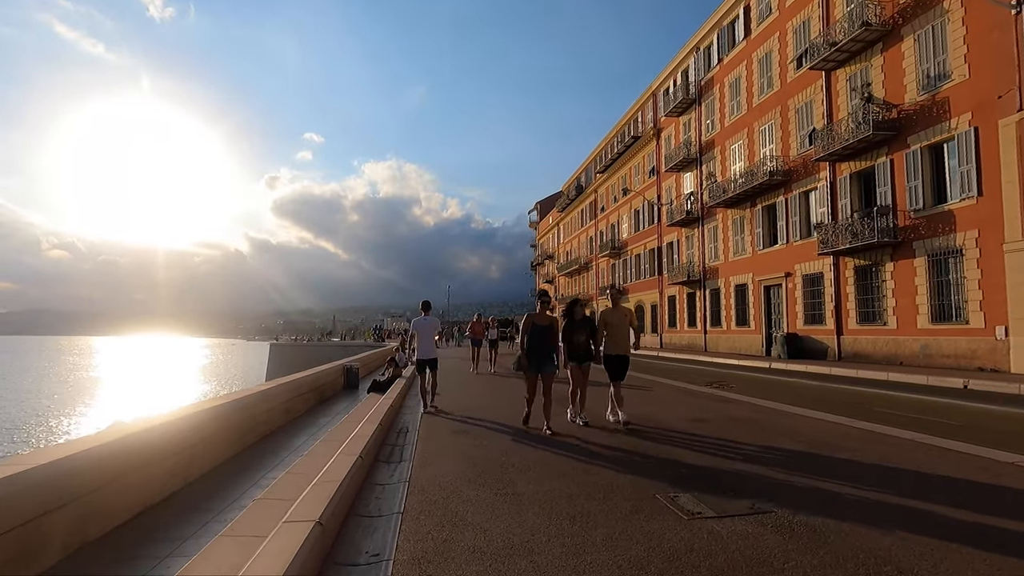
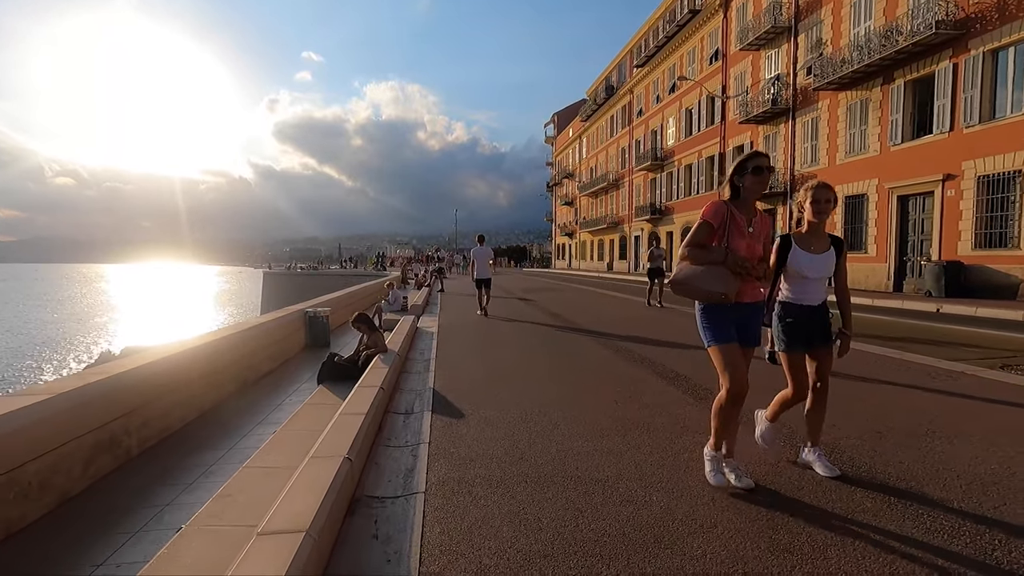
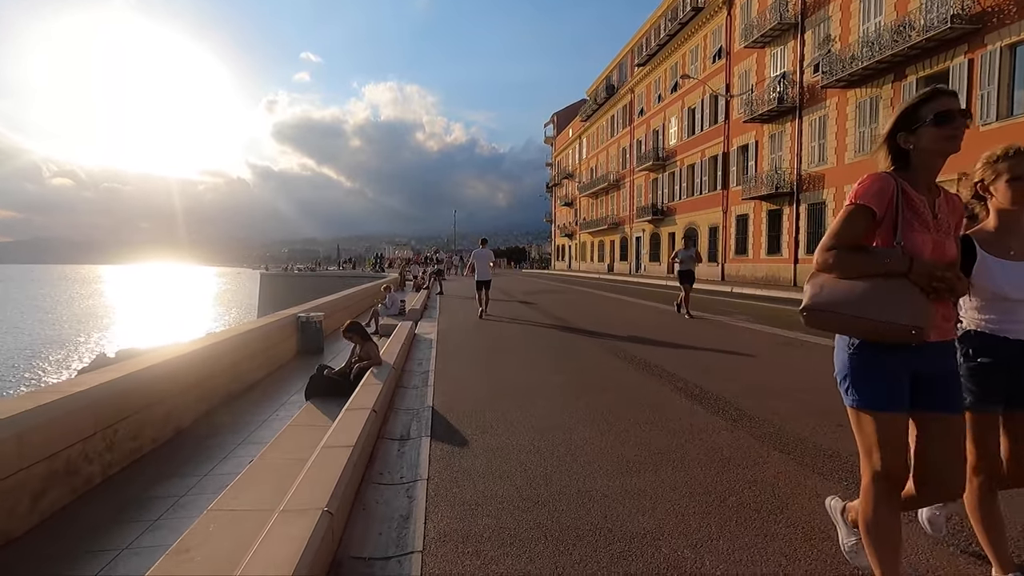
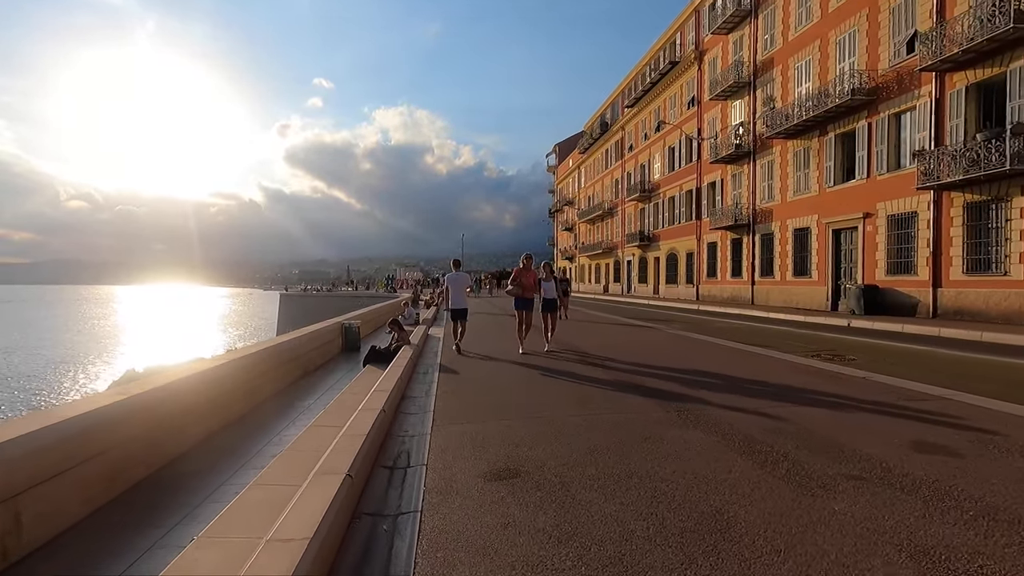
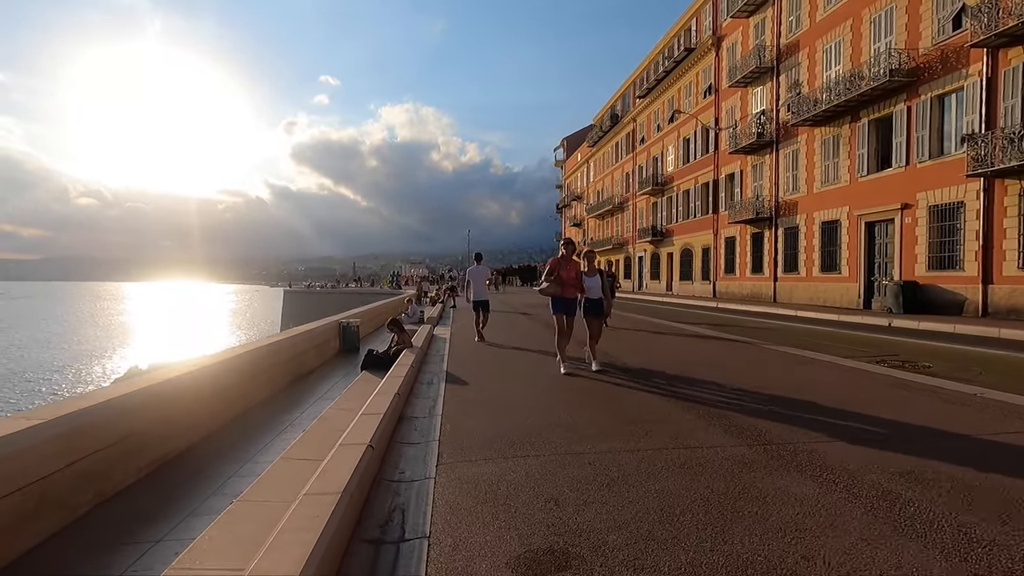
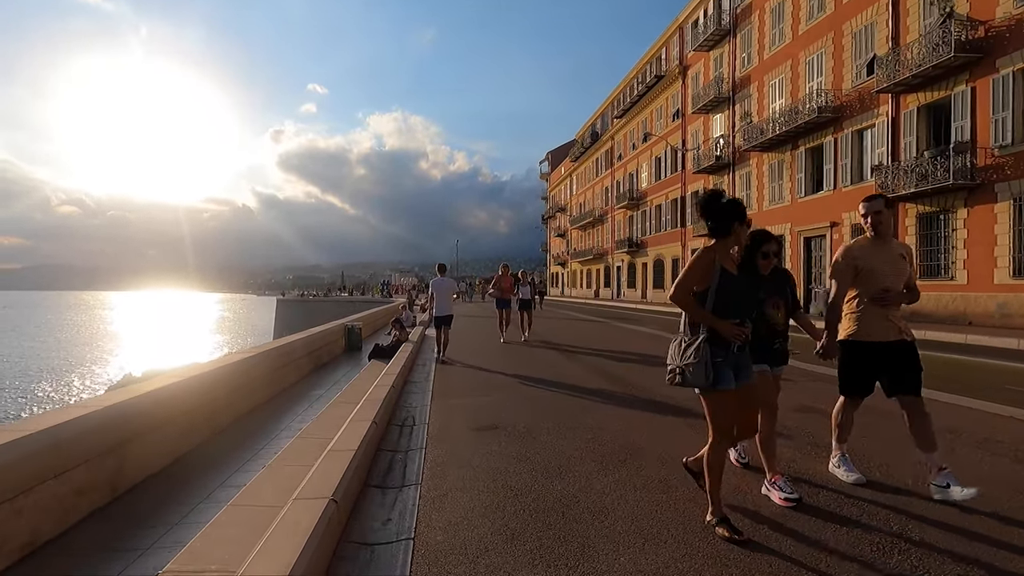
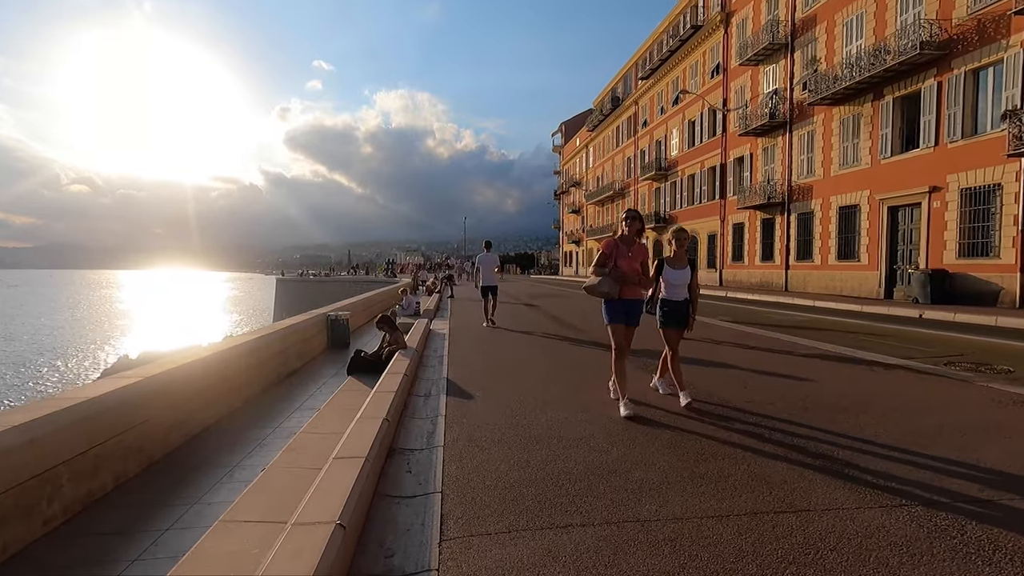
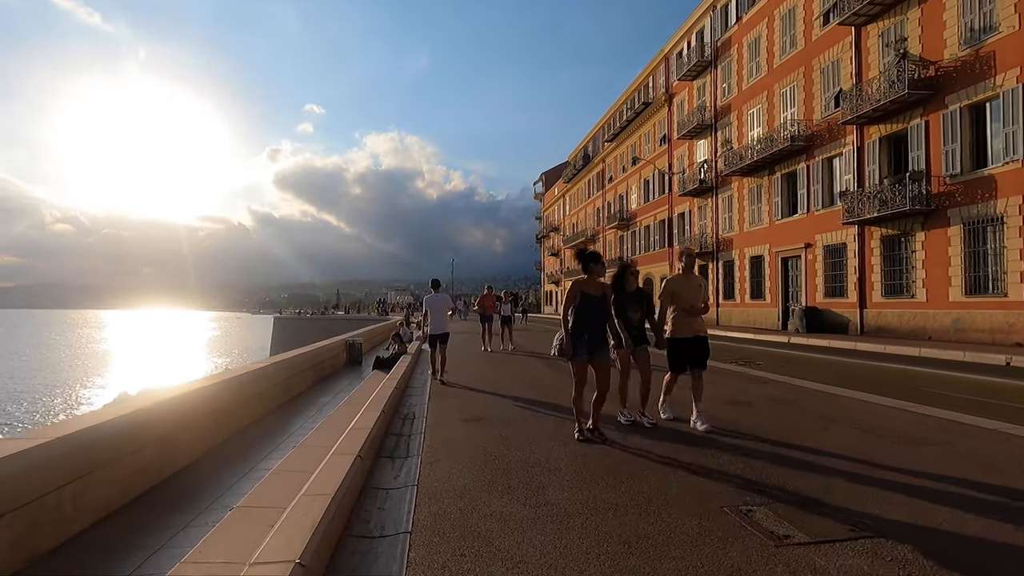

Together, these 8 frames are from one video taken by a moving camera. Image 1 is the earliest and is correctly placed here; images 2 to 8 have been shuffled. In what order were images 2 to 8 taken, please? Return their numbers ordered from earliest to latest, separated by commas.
8, 6, 4, 5, 7, 2, 3
